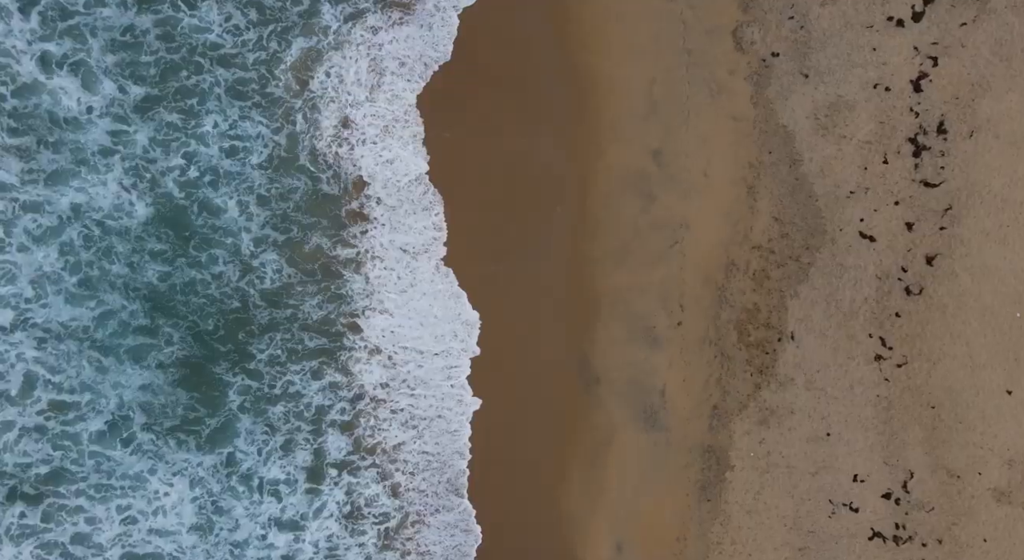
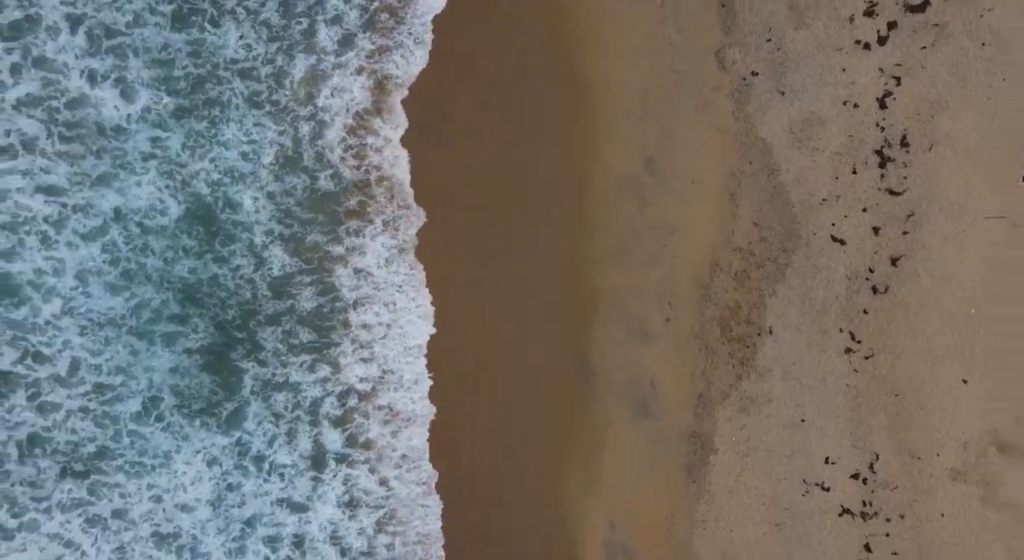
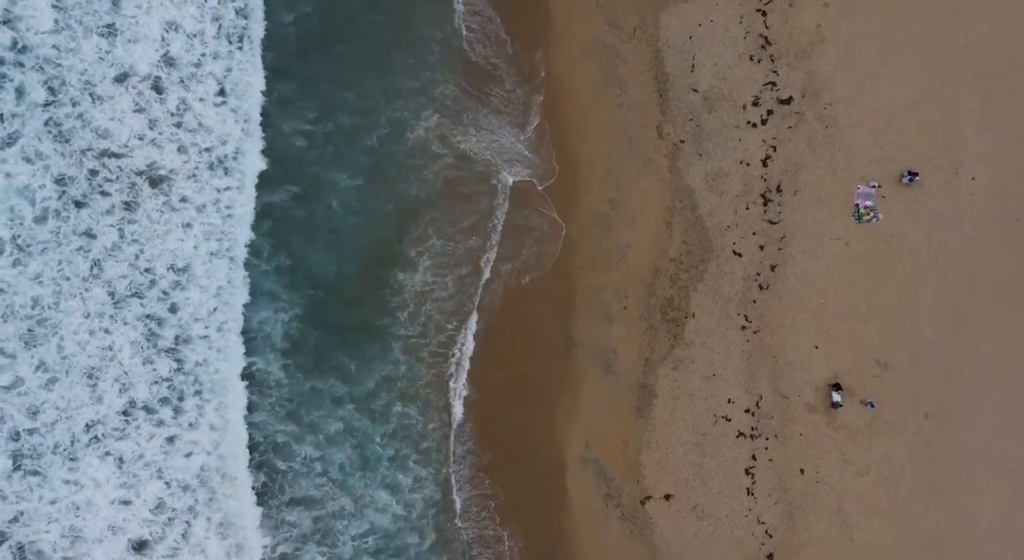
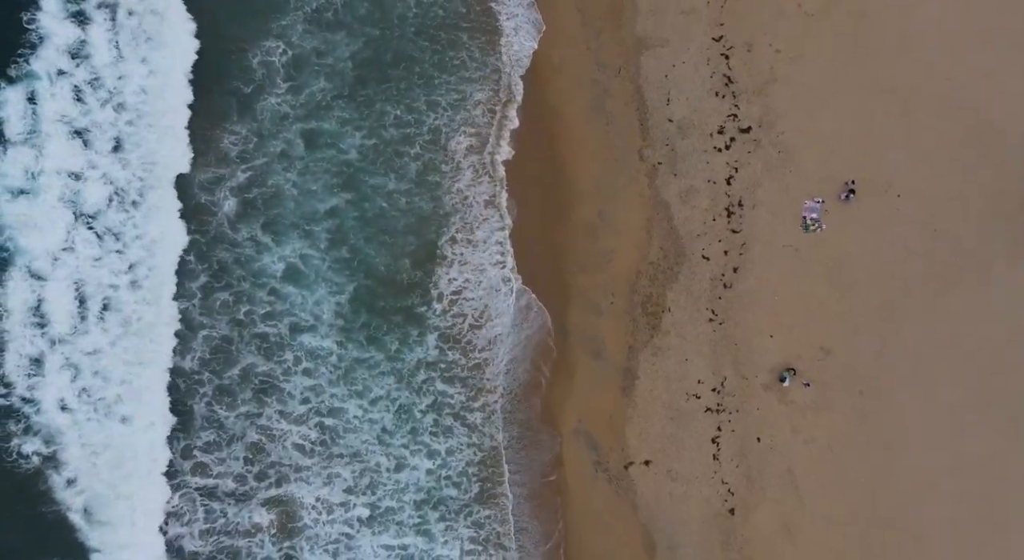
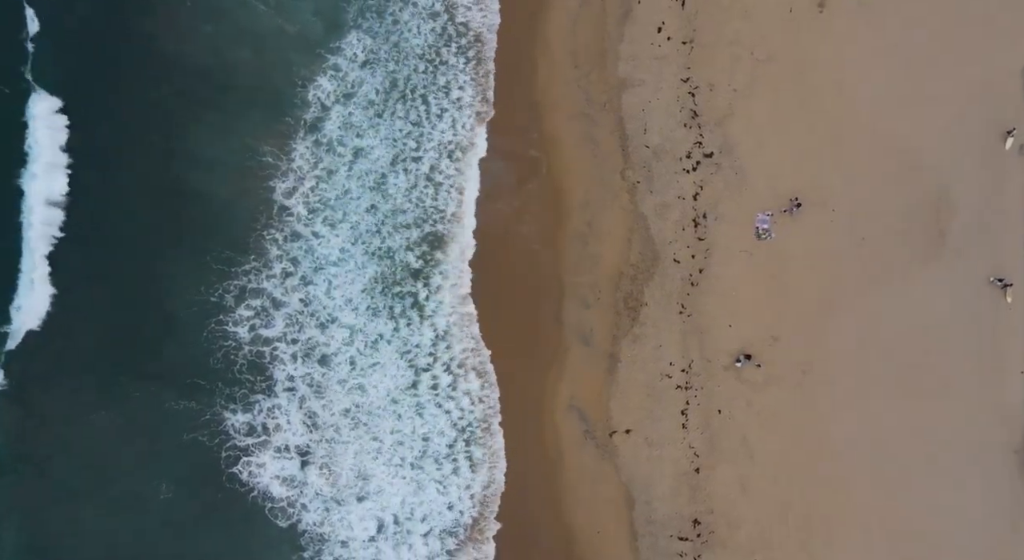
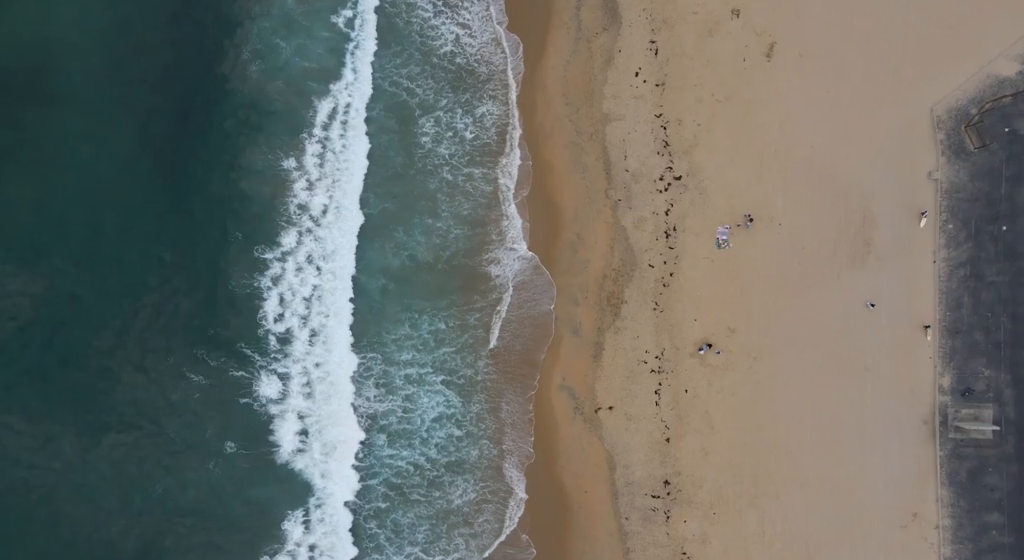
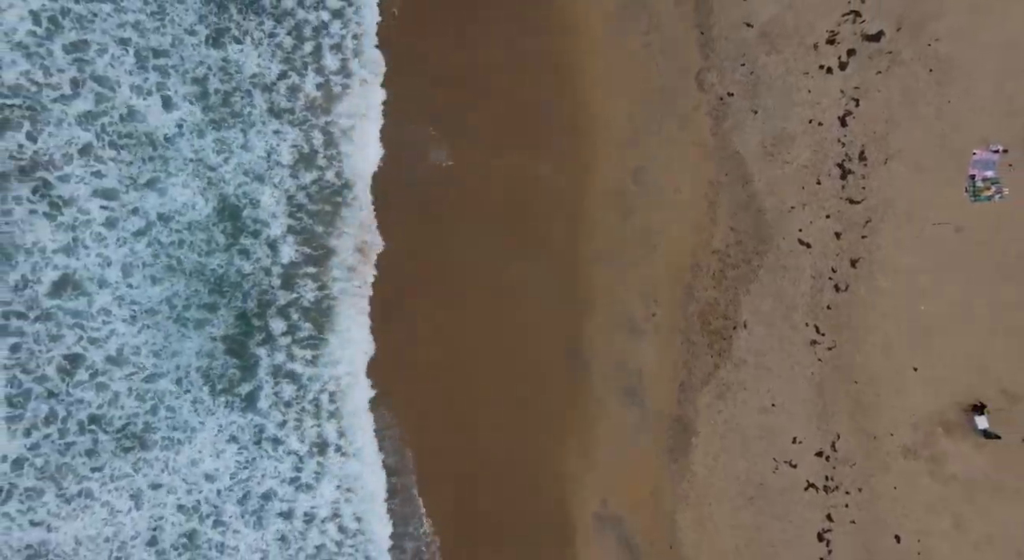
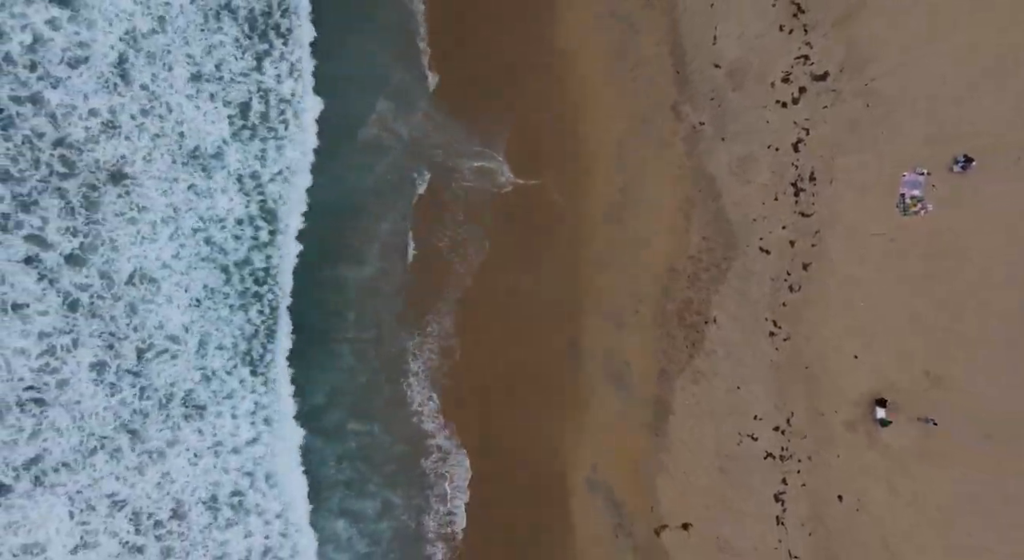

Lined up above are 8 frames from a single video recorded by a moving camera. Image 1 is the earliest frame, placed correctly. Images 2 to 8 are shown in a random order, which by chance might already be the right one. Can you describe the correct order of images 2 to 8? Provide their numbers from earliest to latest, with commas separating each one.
2, 7, 8, 3, 4, 5, 6
